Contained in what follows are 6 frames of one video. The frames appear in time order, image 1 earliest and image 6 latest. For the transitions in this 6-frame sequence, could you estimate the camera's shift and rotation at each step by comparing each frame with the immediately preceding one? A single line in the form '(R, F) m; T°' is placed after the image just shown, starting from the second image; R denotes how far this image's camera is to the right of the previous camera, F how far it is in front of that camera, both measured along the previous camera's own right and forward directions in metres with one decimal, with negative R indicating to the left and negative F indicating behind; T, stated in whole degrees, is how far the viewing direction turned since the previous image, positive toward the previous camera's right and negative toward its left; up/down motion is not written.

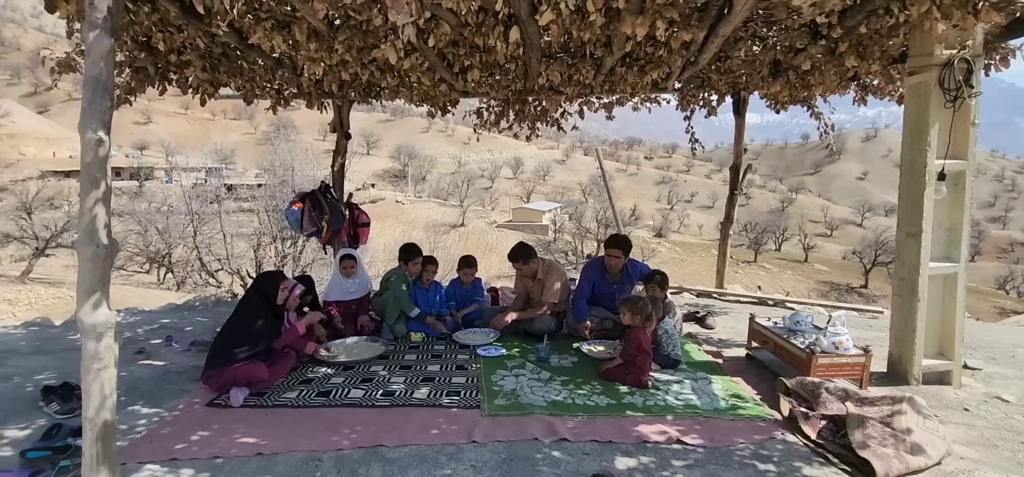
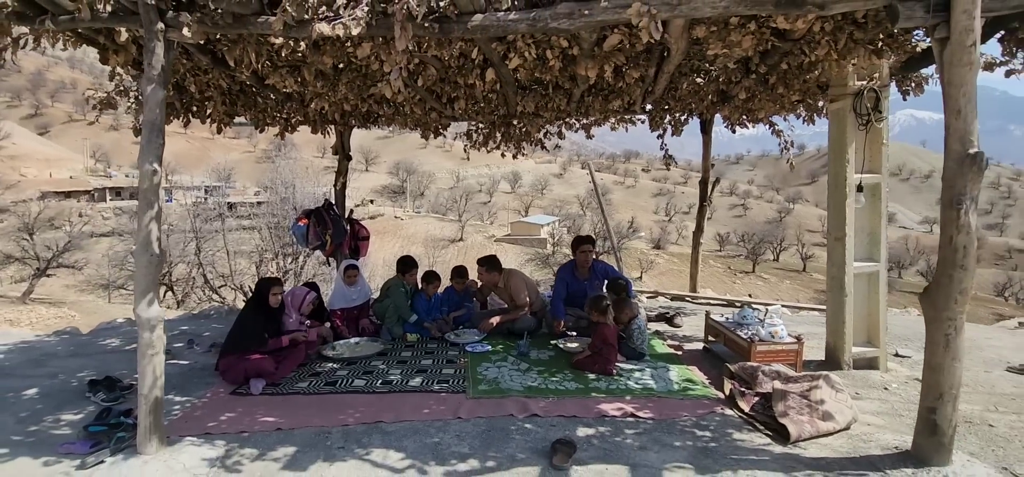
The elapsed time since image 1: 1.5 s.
(+0.1, -0.6) m; 0°
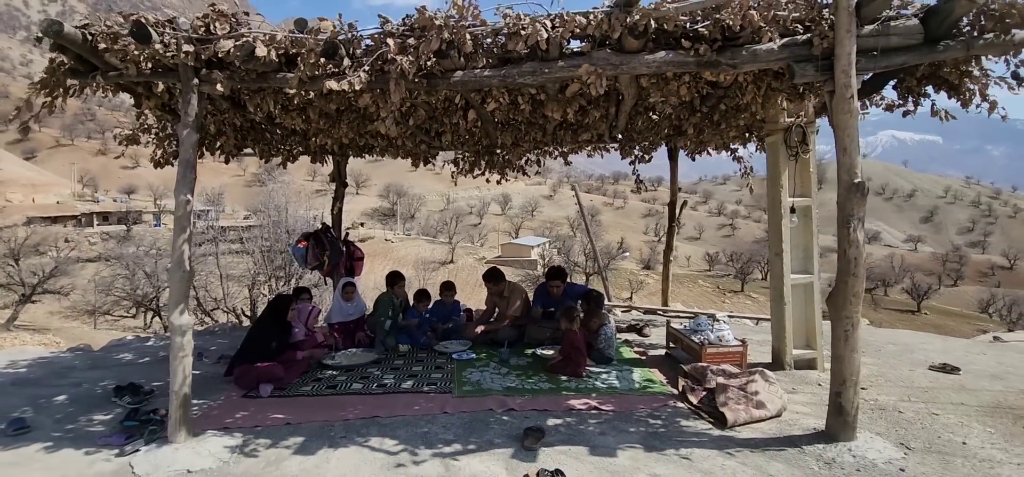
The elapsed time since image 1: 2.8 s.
(+0.1, -0.6) m; +1°
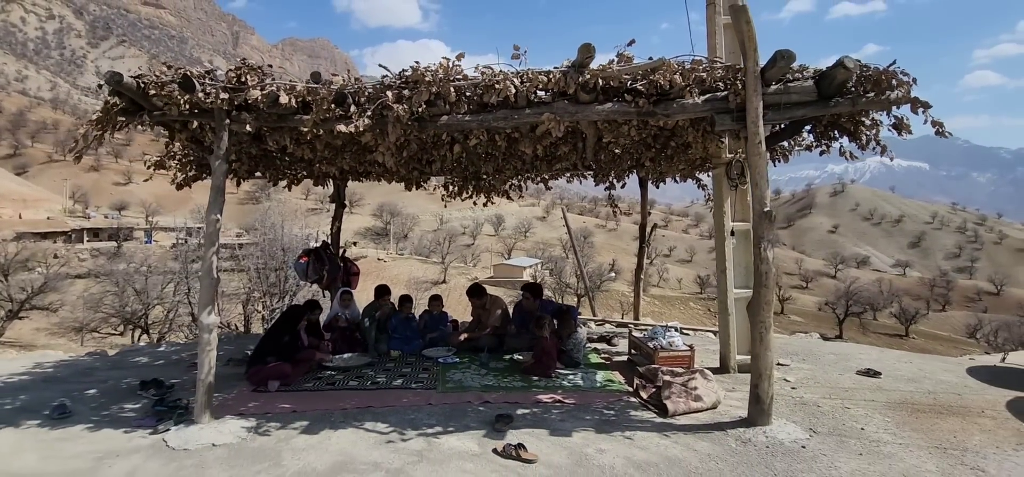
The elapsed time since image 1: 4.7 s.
(+0.1, -0.7) m; +1°
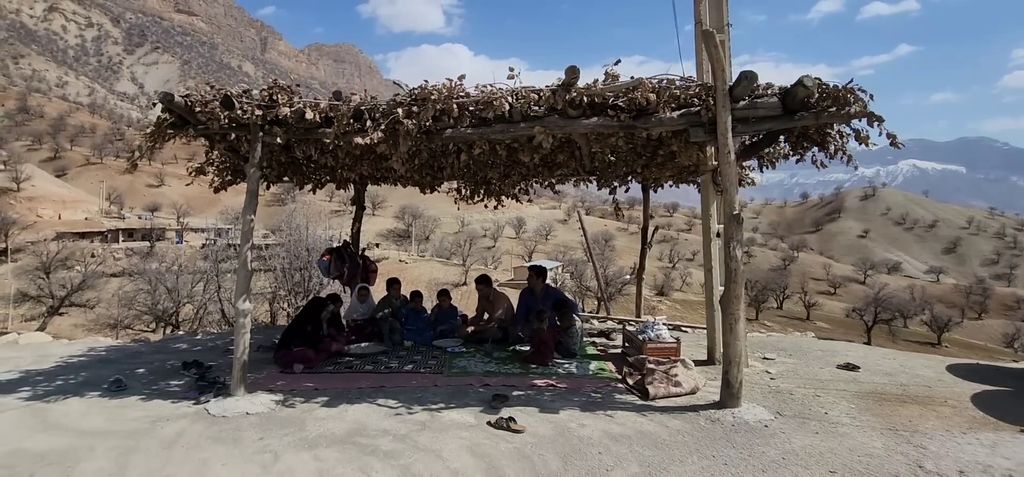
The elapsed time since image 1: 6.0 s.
(+0.2, -0.5) m; -2°
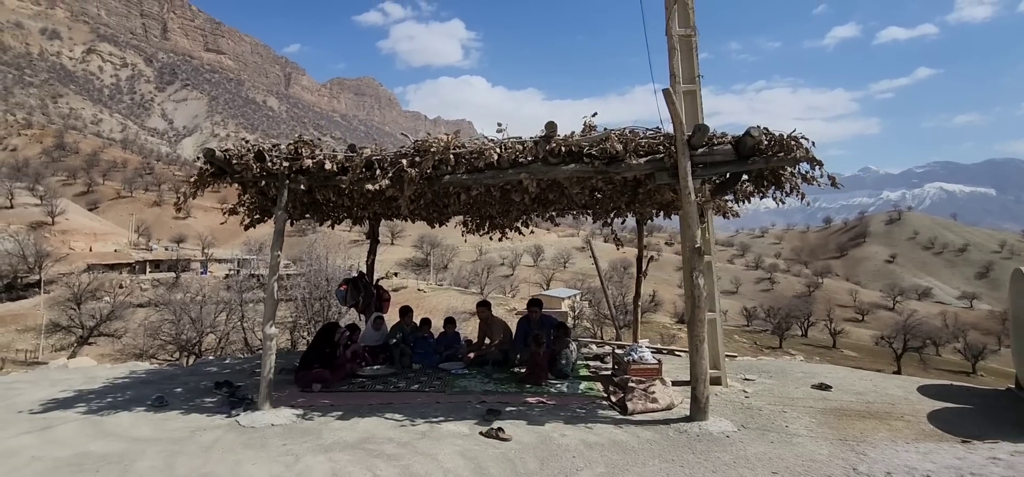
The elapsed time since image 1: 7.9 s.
(+0.3, -0.7) m; -2°
